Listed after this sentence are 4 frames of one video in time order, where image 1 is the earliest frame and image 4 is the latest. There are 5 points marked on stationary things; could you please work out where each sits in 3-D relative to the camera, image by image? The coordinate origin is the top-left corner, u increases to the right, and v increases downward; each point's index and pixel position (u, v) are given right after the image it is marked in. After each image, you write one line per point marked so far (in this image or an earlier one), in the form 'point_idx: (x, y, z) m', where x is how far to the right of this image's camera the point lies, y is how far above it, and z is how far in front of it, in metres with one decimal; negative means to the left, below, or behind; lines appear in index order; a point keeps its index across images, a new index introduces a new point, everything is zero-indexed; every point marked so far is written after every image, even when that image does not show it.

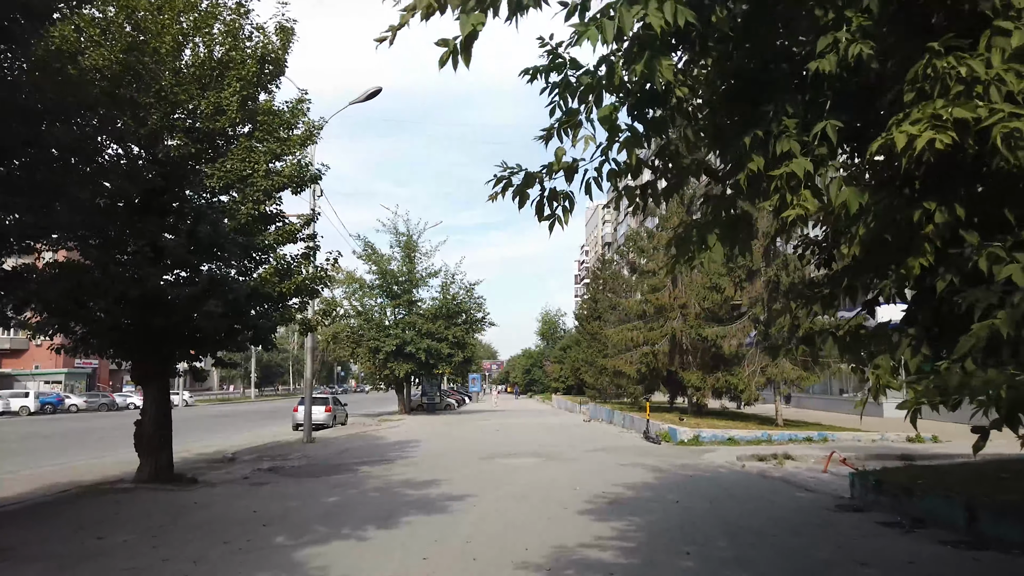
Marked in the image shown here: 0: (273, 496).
0: (-3.6, -3.1, +11.7) m
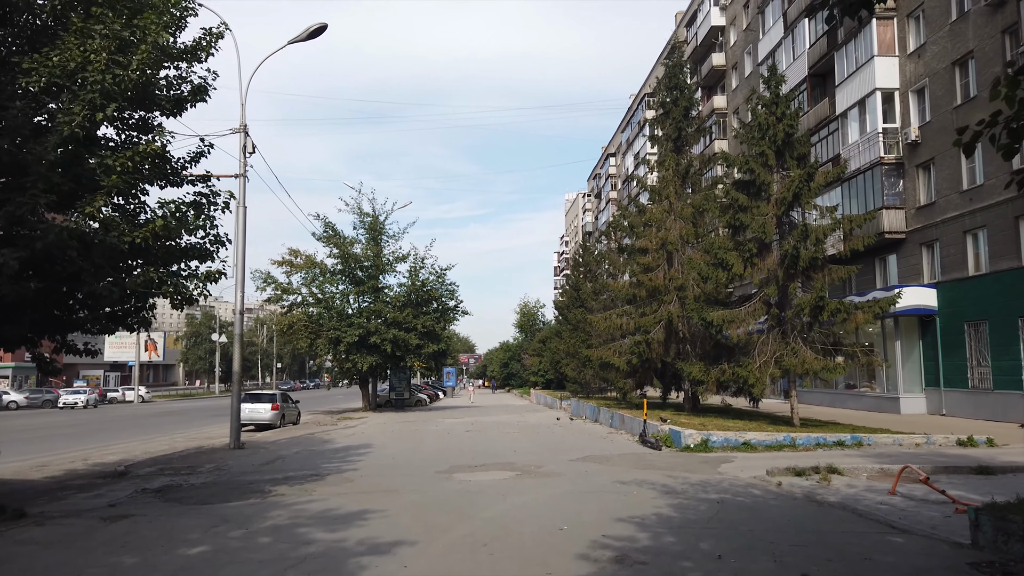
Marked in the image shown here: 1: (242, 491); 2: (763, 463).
0: (-4.1, -2.6, +8.0) m
1: (-4.0, -3.0, +11.4) m
2: (+4.2, -2.9, +13.0) m
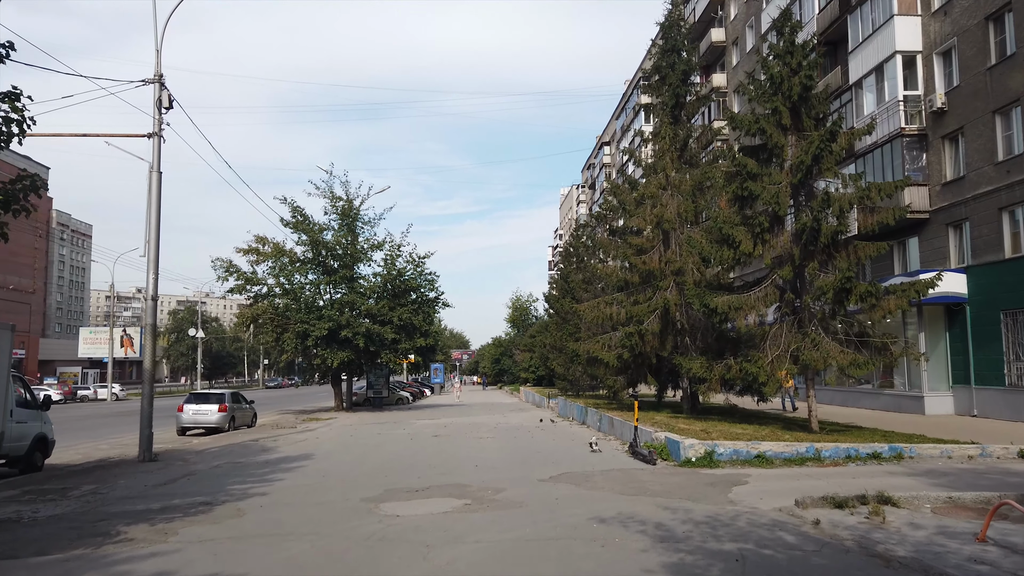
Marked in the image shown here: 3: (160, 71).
0: (-4.7, -2.3, +5.0) m
1: (-4.6, -2.6, +8.3) m
2: (+3.5, -2.6, +10.0) m
3: (-7.4, +4.6, +16.3) m
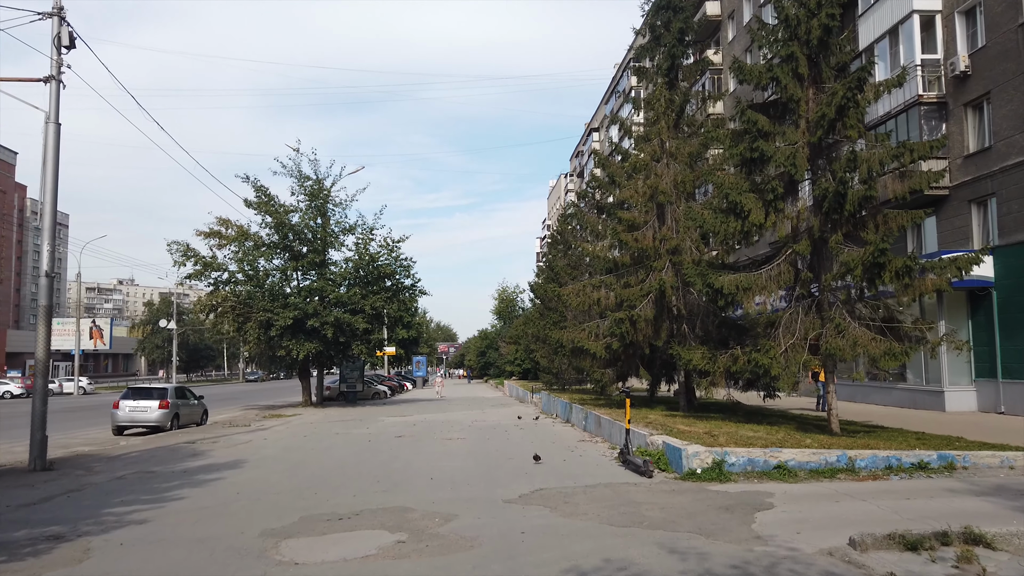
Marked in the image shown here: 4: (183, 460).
0: (-5.1, -1.9, +2.4) m
1: (-5.1, -2.3, +5.8) m
2: (+3.1, -2.2, +7.5) m
3: (-8.0, +5.0, +13.6) m
4: (-6.2, -3.2, +14.5) m
